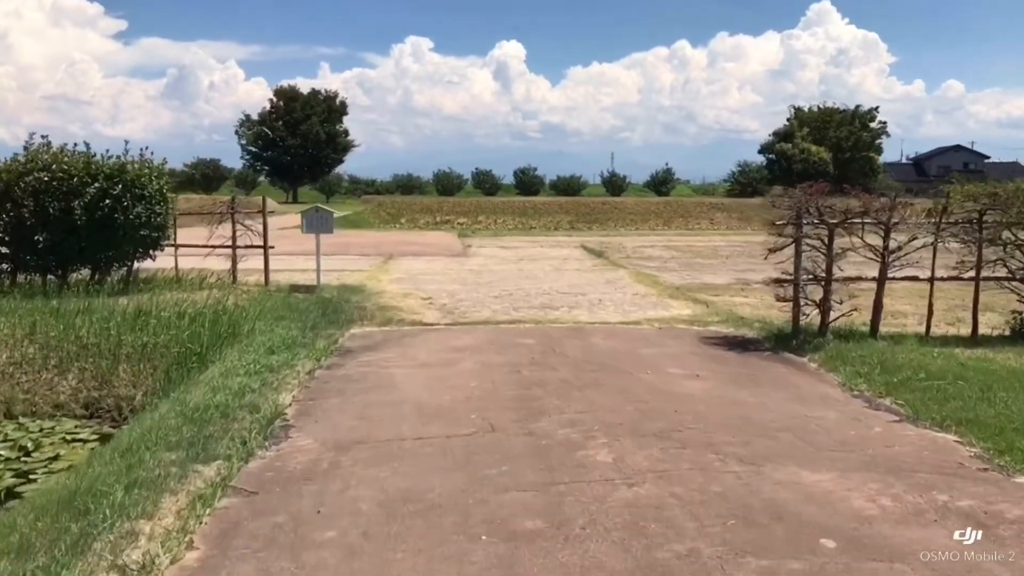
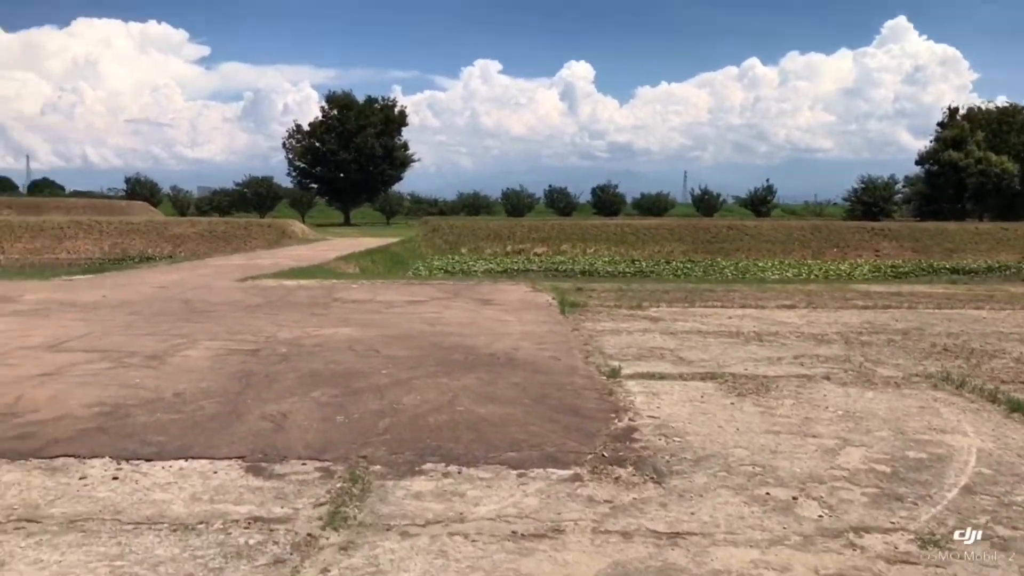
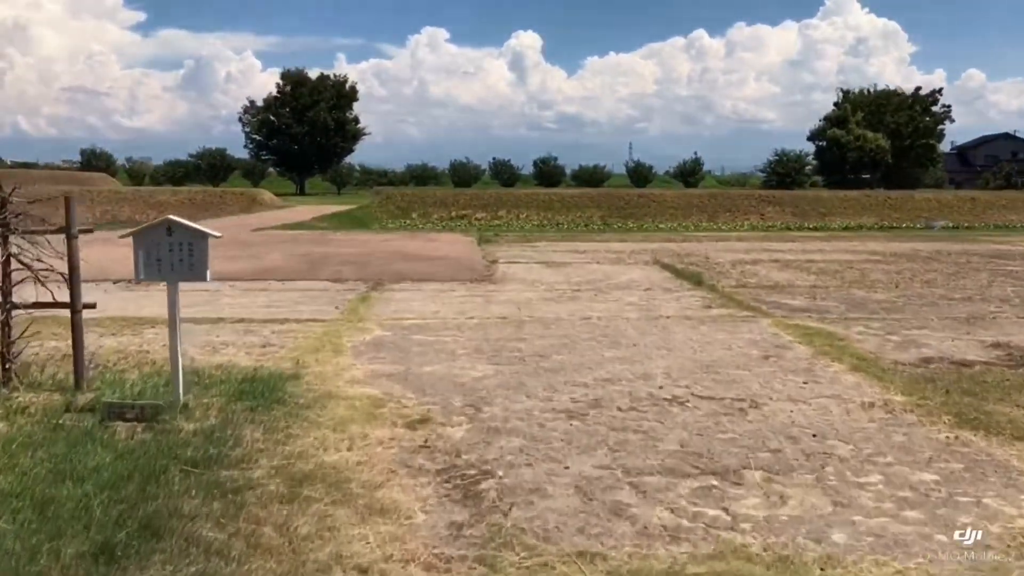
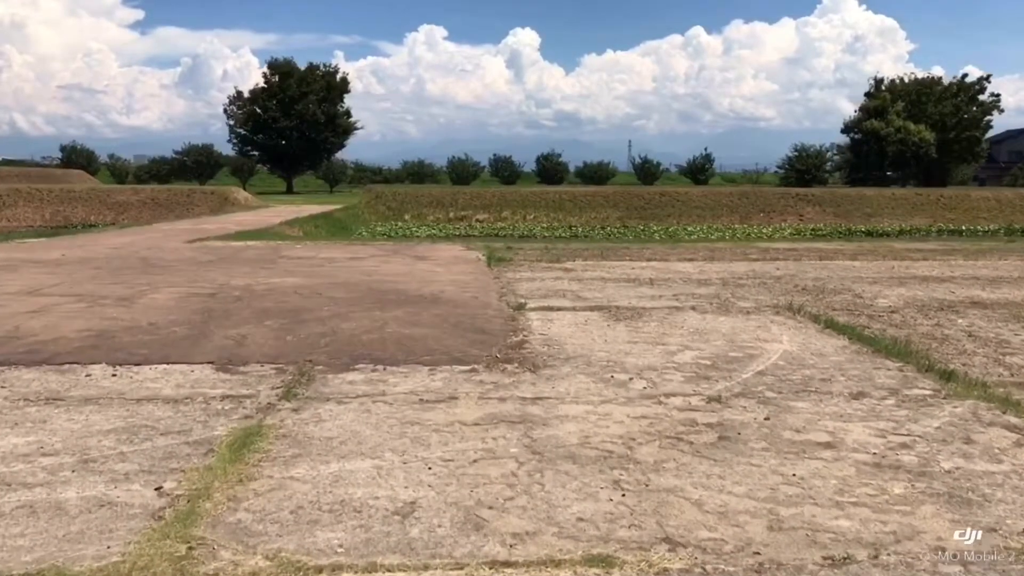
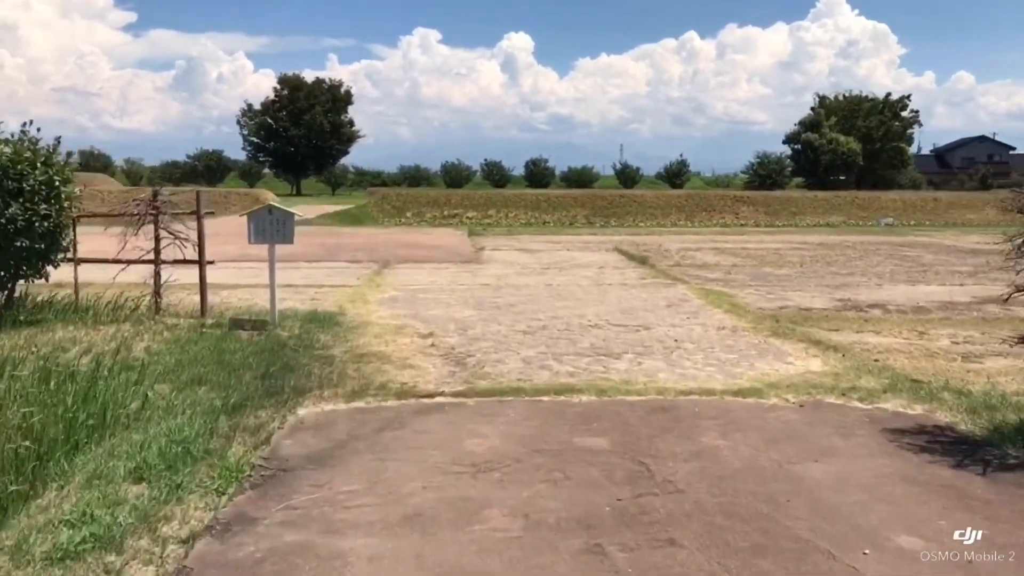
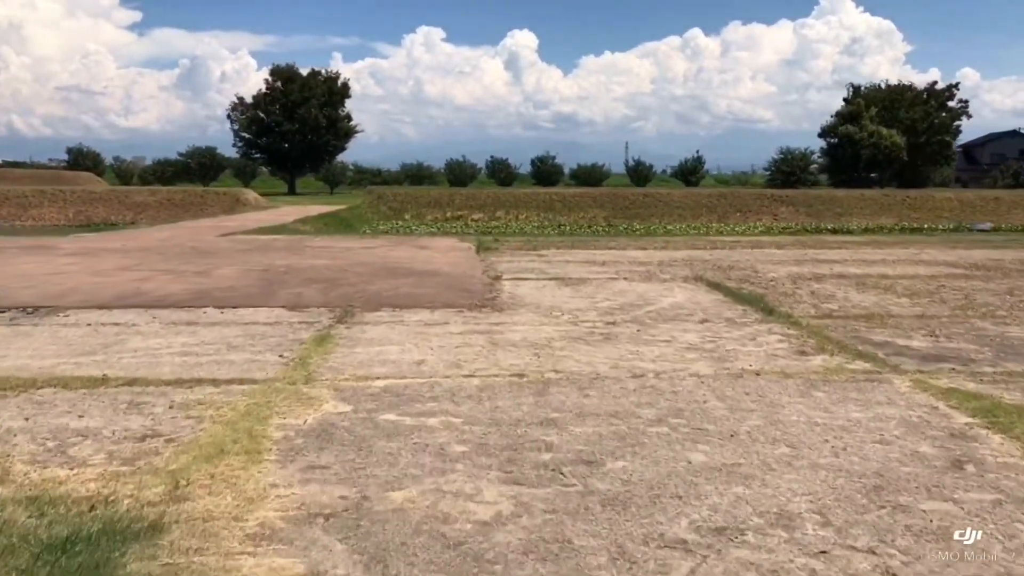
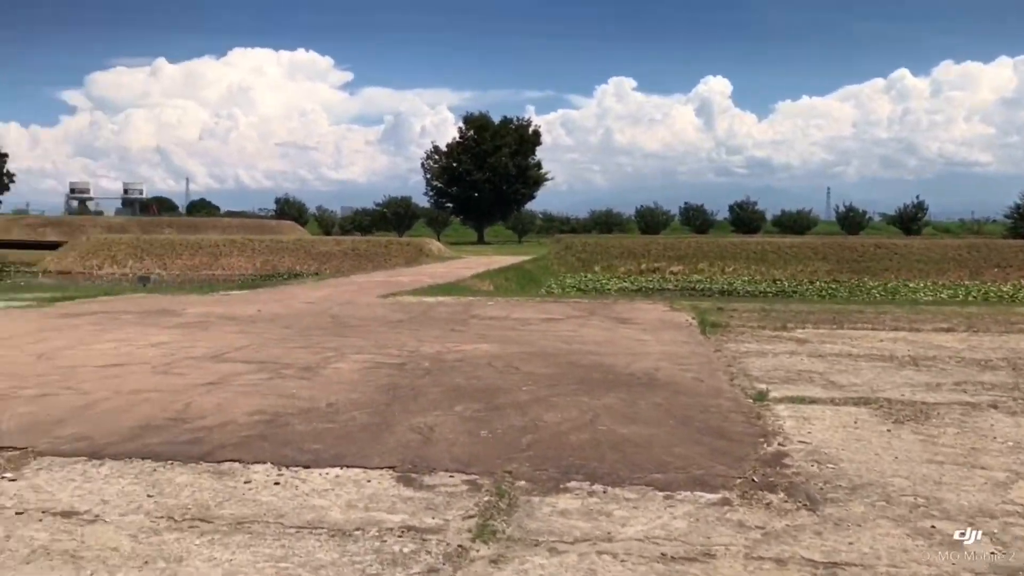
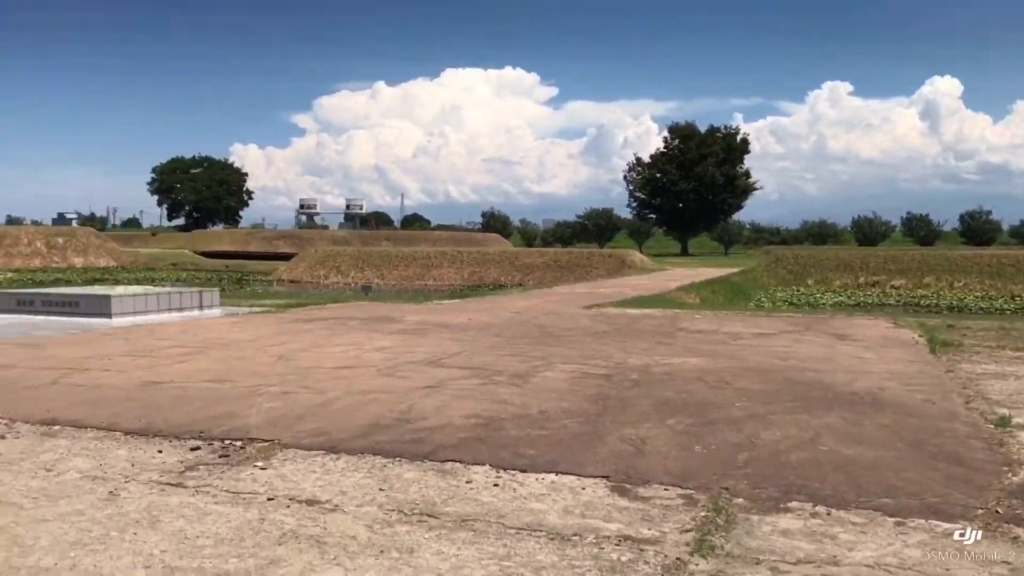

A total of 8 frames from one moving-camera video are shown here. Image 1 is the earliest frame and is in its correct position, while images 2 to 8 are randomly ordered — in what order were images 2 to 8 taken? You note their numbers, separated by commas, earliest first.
5, 3, 6, 4, 2, 7, 8
